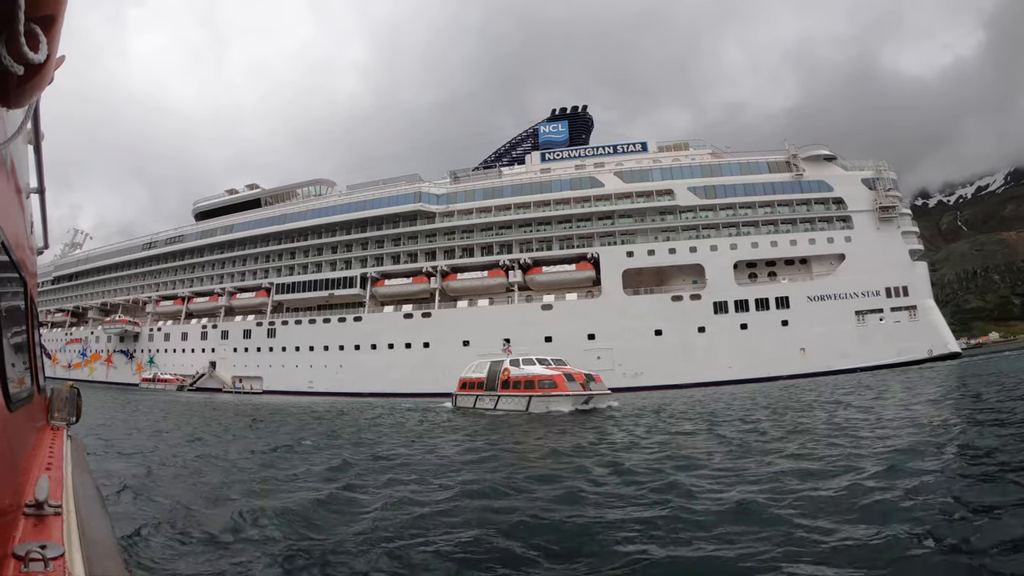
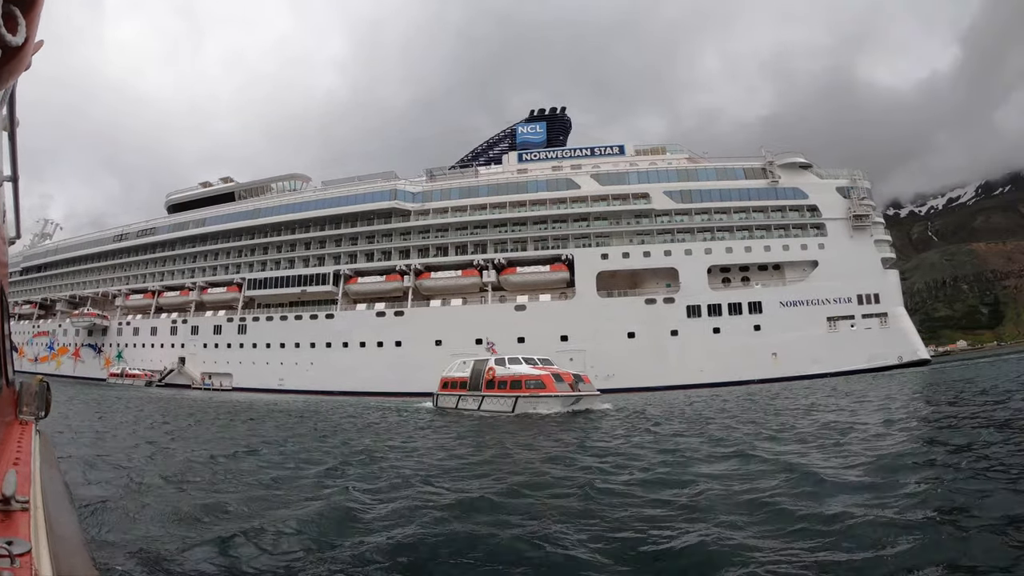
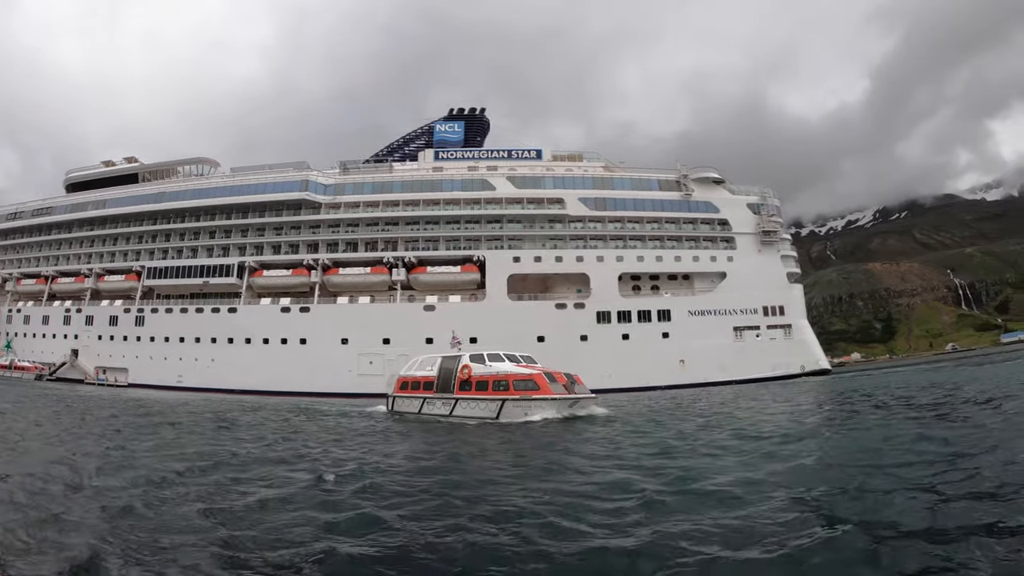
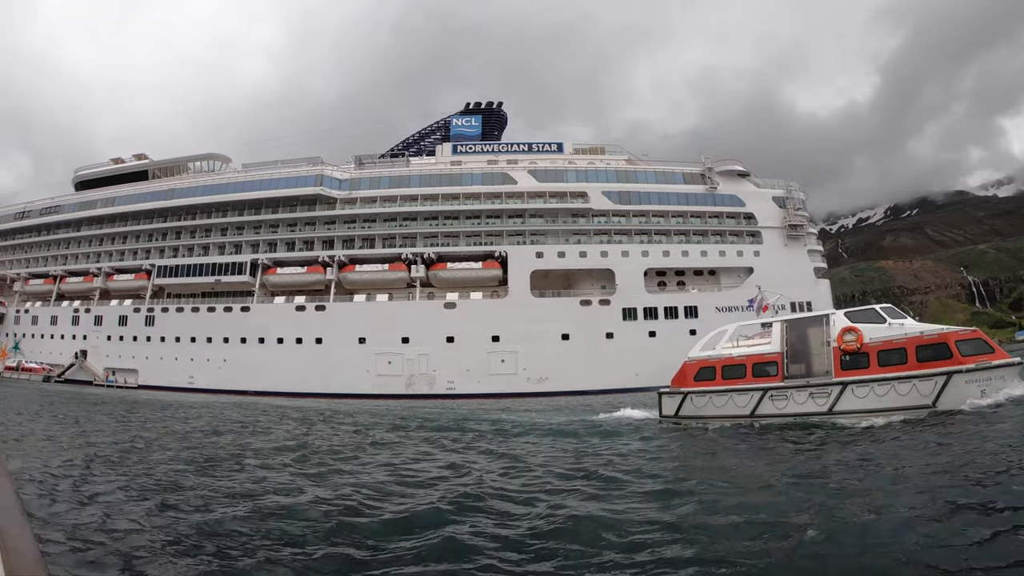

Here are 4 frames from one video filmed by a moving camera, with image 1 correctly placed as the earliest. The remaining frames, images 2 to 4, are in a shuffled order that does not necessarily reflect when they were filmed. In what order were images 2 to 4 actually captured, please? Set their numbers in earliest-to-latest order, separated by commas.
2, 3, 4
